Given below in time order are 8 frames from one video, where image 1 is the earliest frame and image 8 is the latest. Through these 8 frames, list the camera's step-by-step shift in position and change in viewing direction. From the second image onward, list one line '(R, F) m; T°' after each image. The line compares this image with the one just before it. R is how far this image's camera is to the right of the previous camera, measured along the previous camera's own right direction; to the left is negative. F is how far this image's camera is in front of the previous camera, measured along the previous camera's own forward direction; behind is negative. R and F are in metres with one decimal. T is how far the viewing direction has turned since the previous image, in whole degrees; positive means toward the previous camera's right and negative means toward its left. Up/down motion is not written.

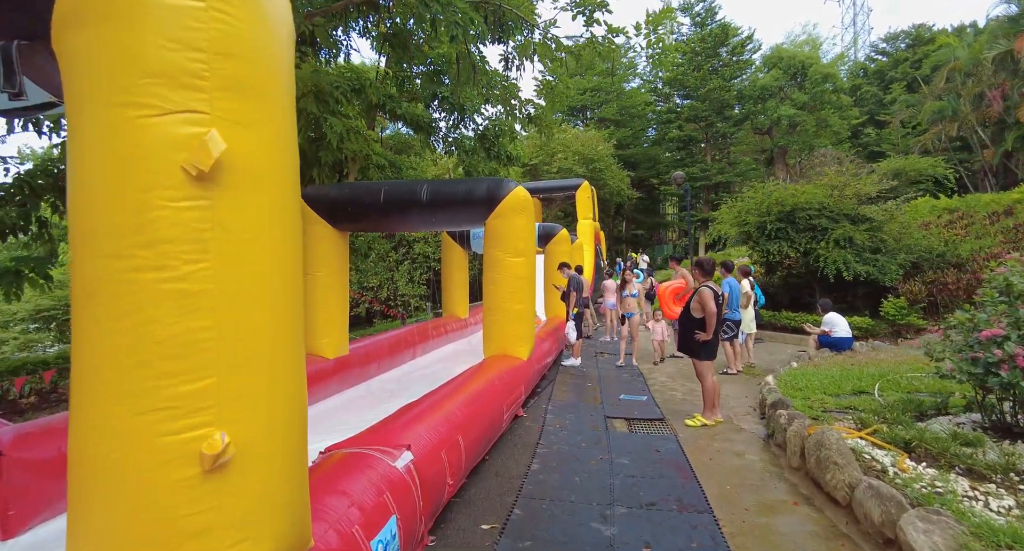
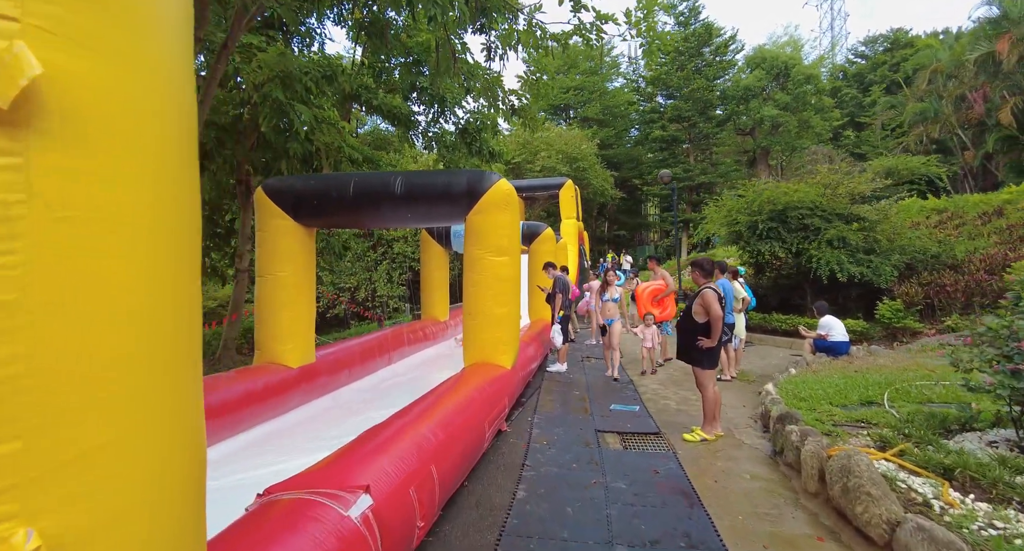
(0.0, +0.4) m; +2°
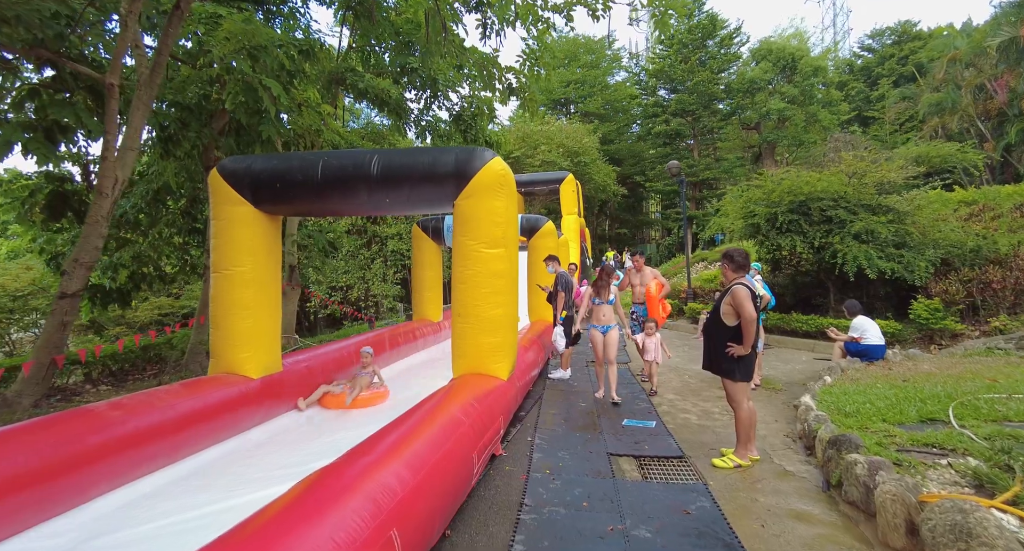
(0.0, +0.7) m; 0°
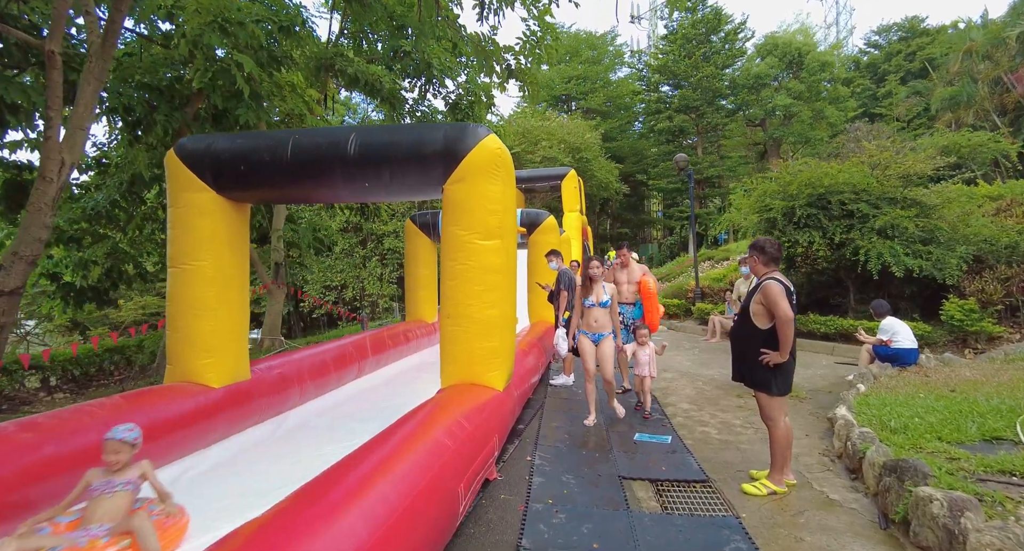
(0.0, +0.5) m; 0°
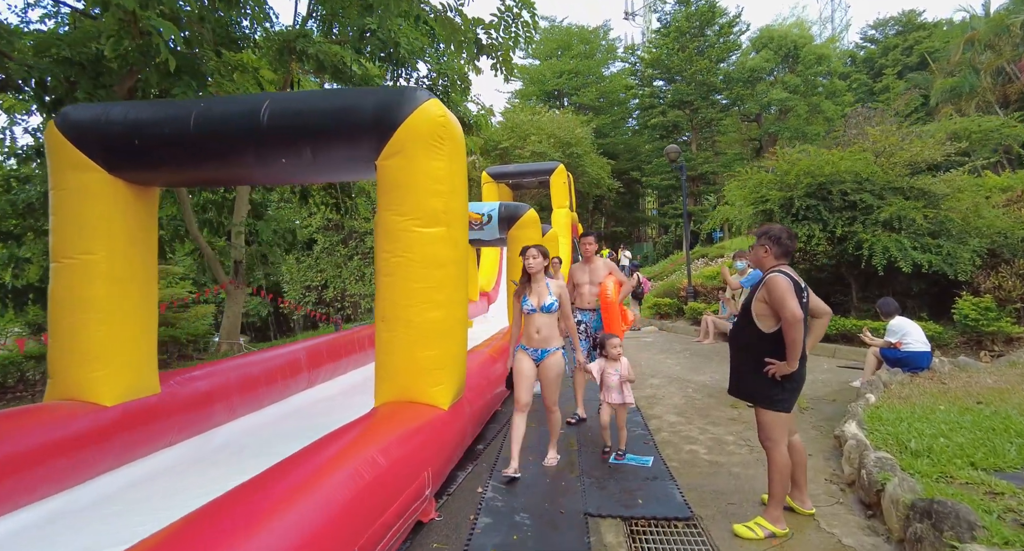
(+0.3, +0.6) m; 0°
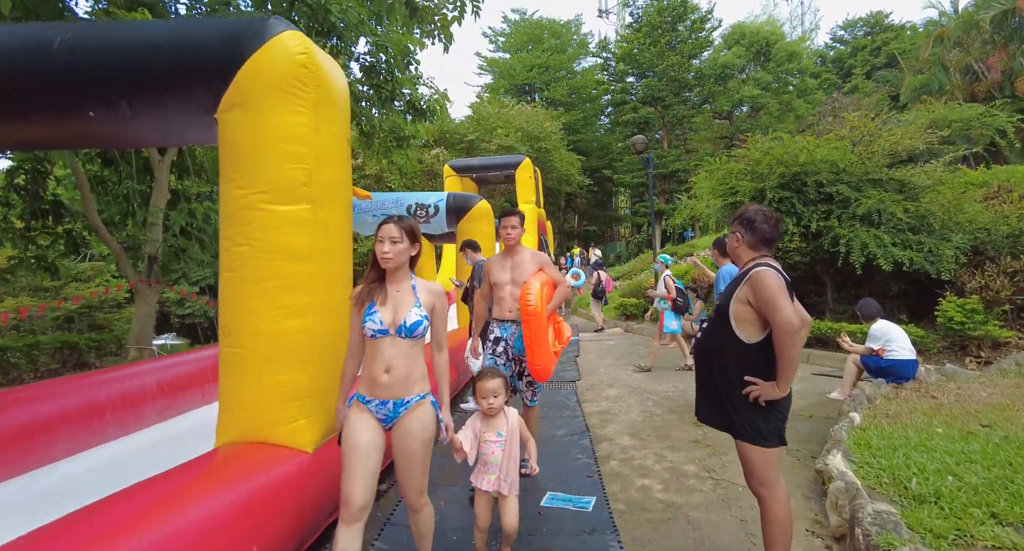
(+0.4, +0.7) m; +3°
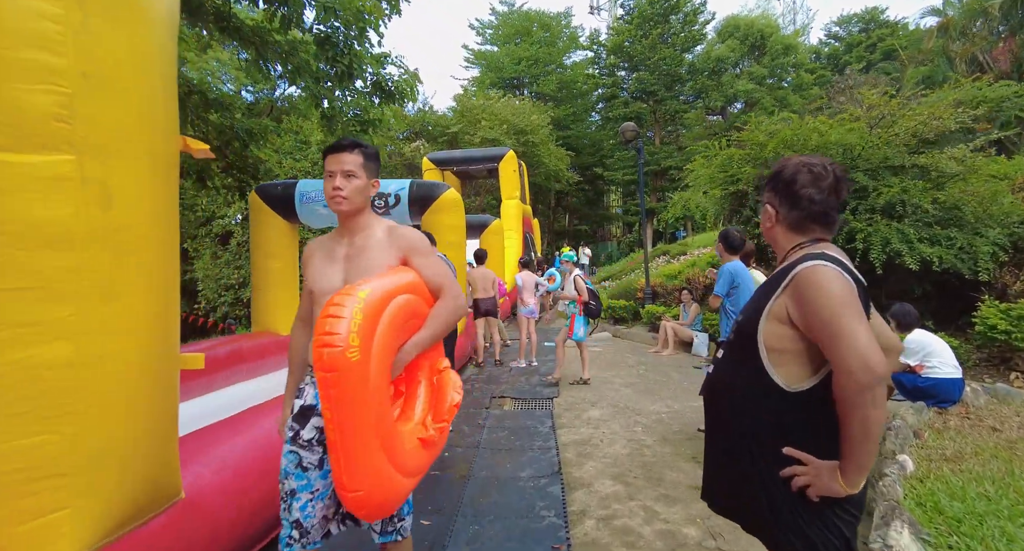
(+0.2, +0.8) m; +1°
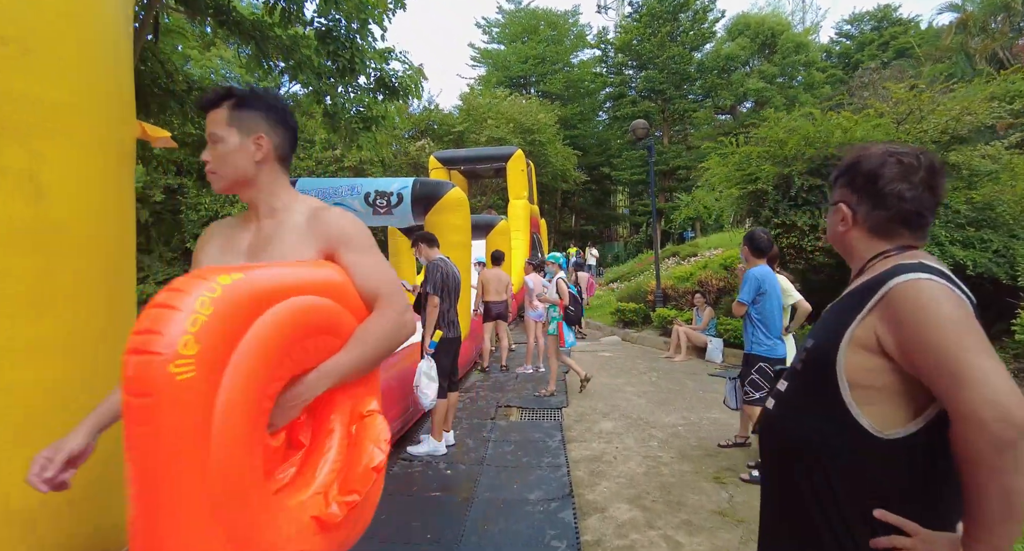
(0.0, +0.2) m; -1°
